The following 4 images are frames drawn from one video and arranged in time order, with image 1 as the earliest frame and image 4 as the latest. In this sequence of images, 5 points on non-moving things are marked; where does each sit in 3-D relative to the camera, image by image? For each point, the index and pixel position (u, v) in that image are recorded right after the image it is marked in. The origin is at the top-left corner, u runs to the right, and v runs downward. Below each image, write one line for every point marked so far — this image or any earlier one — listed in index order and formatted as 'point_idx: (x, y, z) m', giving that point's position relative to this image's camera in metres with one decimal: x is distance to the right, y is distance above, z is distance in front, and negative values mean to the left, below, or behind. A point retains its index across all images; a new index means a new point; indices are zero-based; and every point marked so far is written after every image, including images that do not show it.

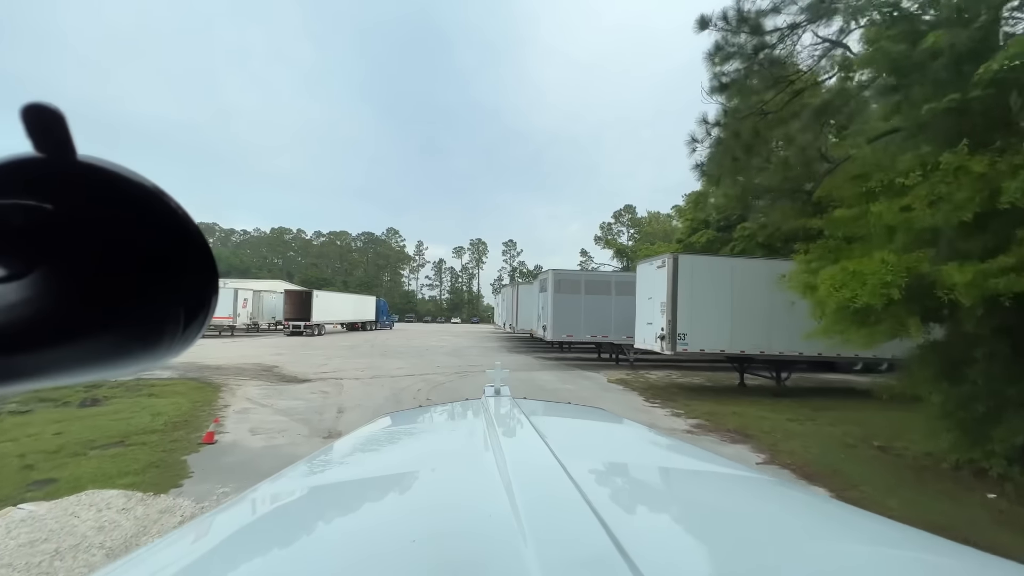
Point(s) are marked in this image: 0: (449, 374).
0: (-1.4, -1.9, +12.3) m
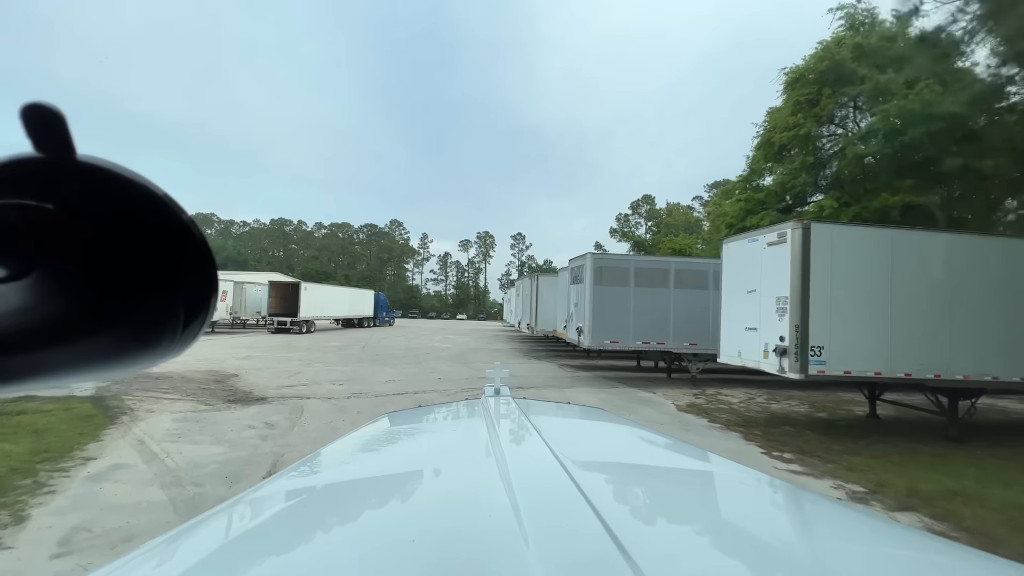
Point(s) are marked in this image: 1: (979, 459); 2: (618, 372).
0: (-1.1, -1.7, +10.6) m
1: (+6.5, -2.4, +8.3) m
2: (+2.7, -2.1, +14.9) m
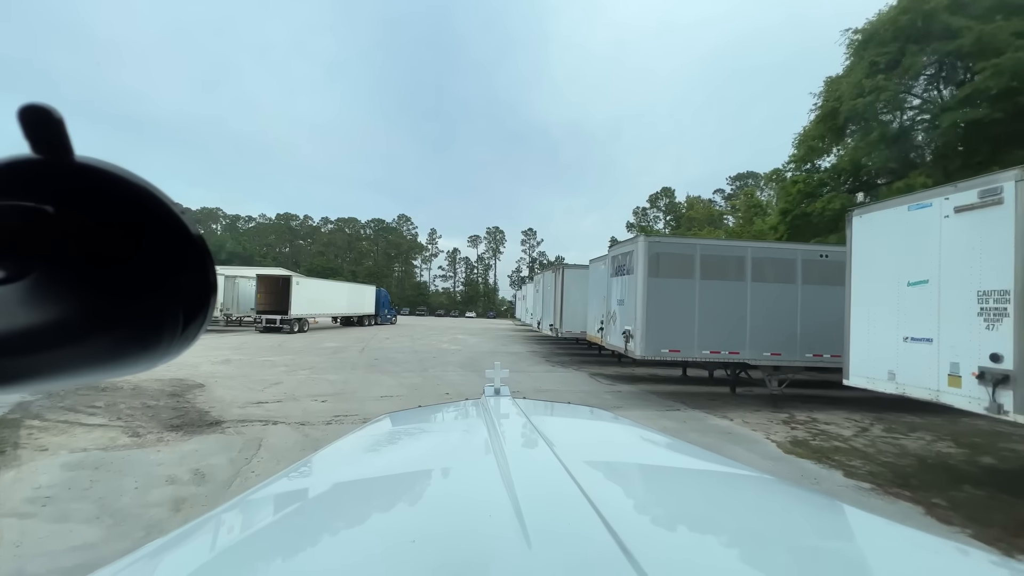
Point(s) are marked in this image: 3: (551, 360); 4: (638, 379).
0: (-0.9, -1.7, +9.4) m
1: (+6.7, -2.4, +7.0) m
2: (+3.0, -2.1, +13.6) m
3: (+1.2, -2.1, +16.0) m
4: (+2.6, -2.0, +12.3) m
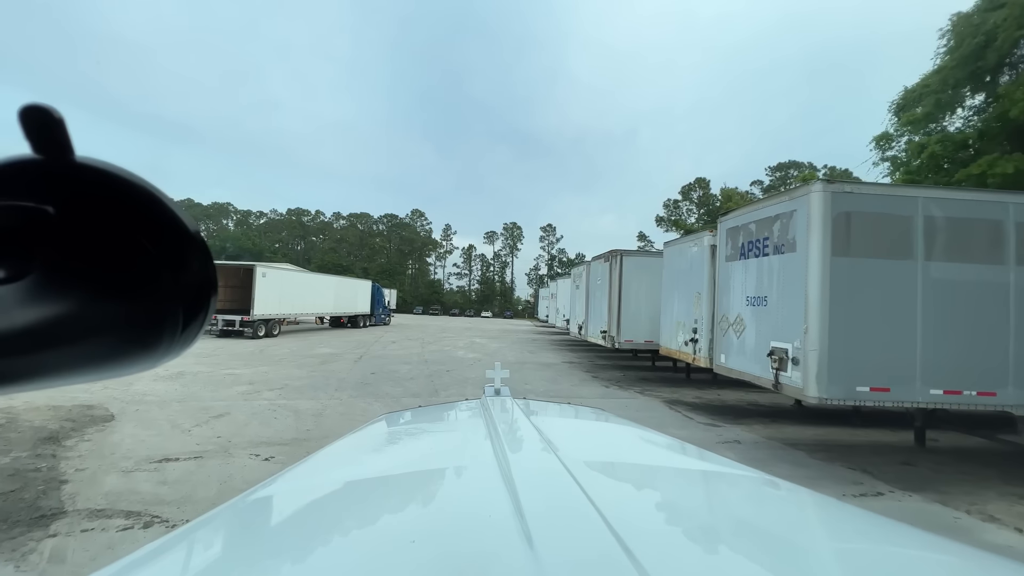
0: (-0.4, -1.6, +7.6) m
1: (+7.1, -2.3, +5.1) m
2: (+3.5, -2.0, +11.8) m
3: (+1.7, -2.0, +14.2) m
4: (+3.1, -2.0, +10.4) m
